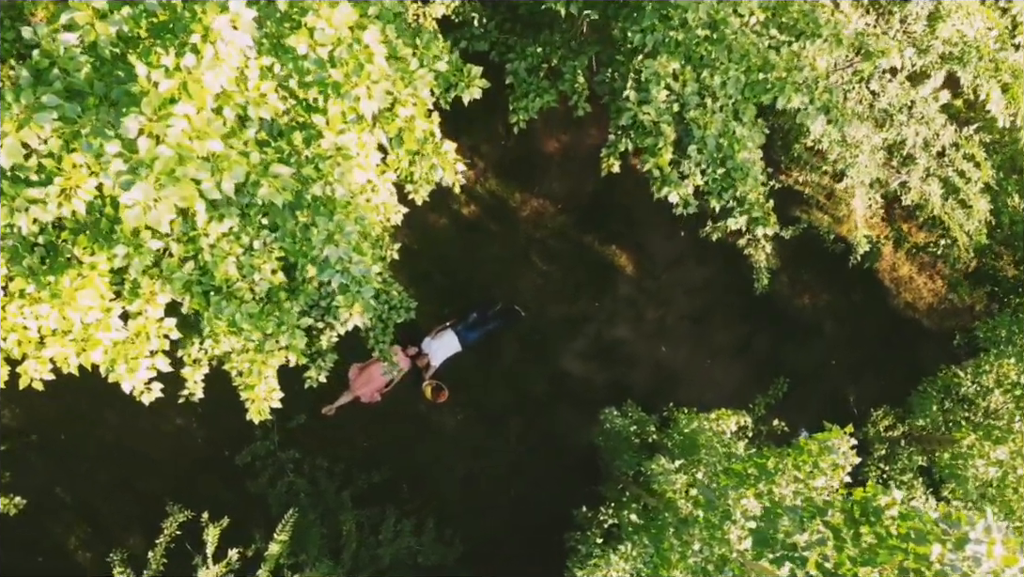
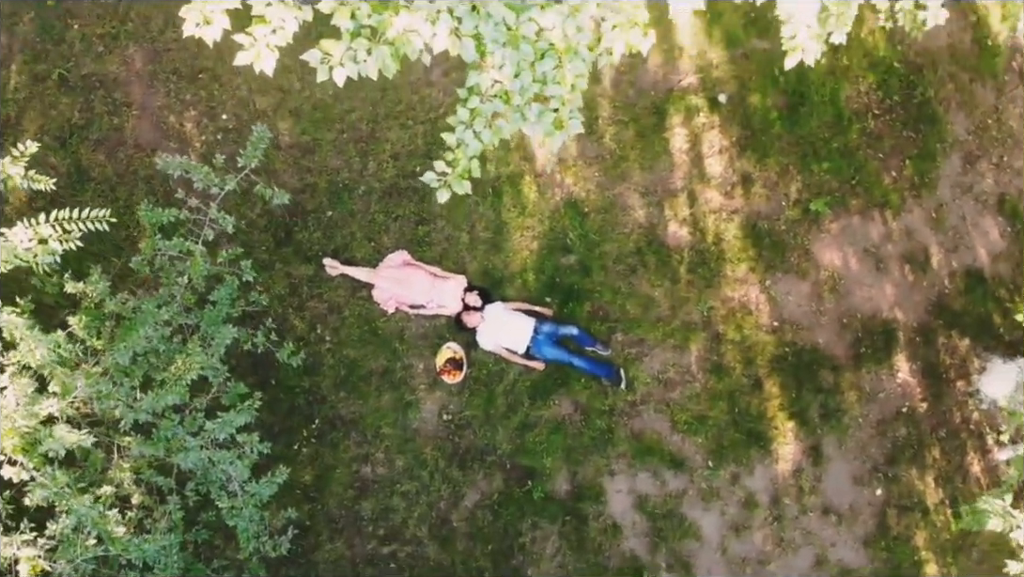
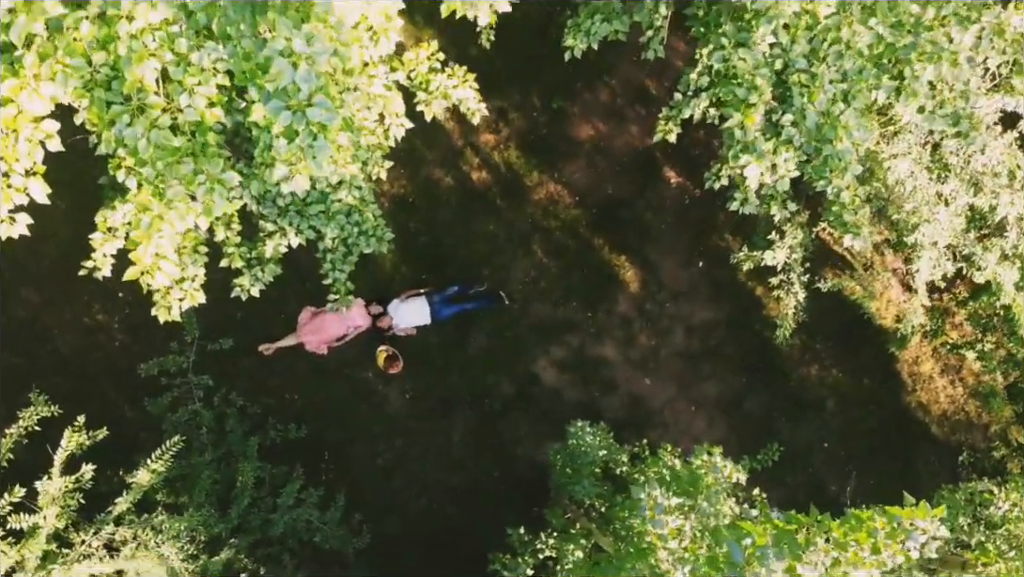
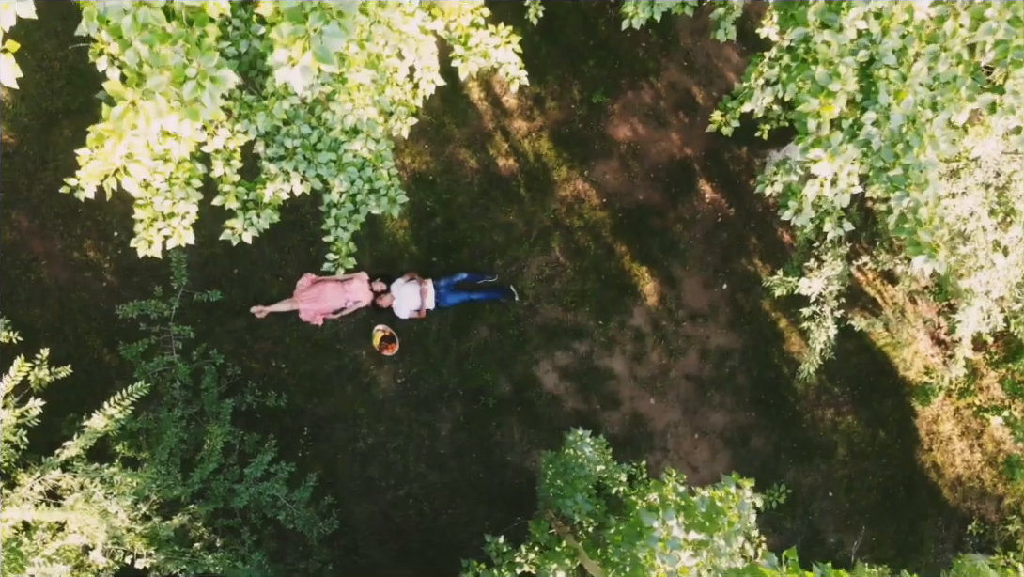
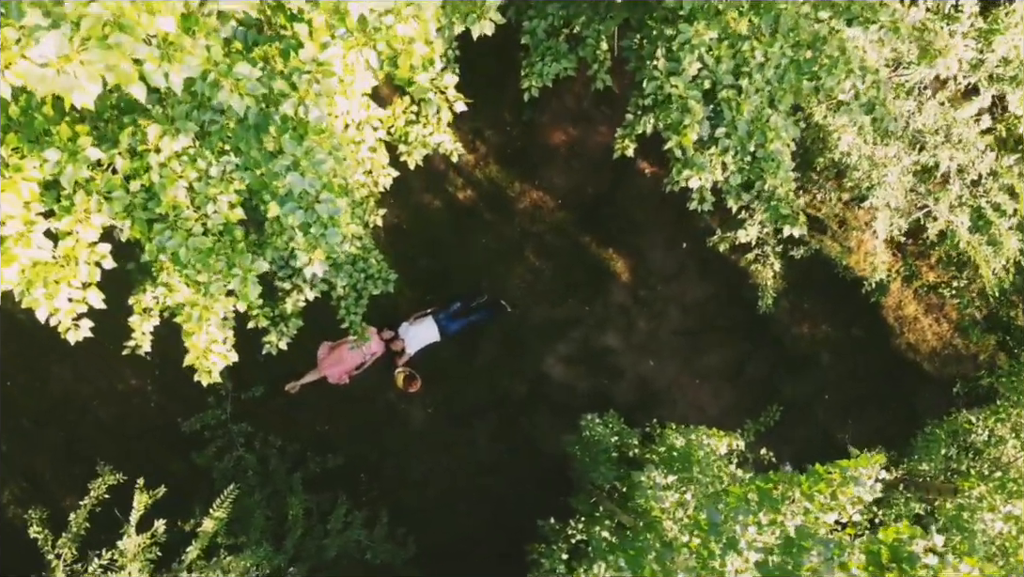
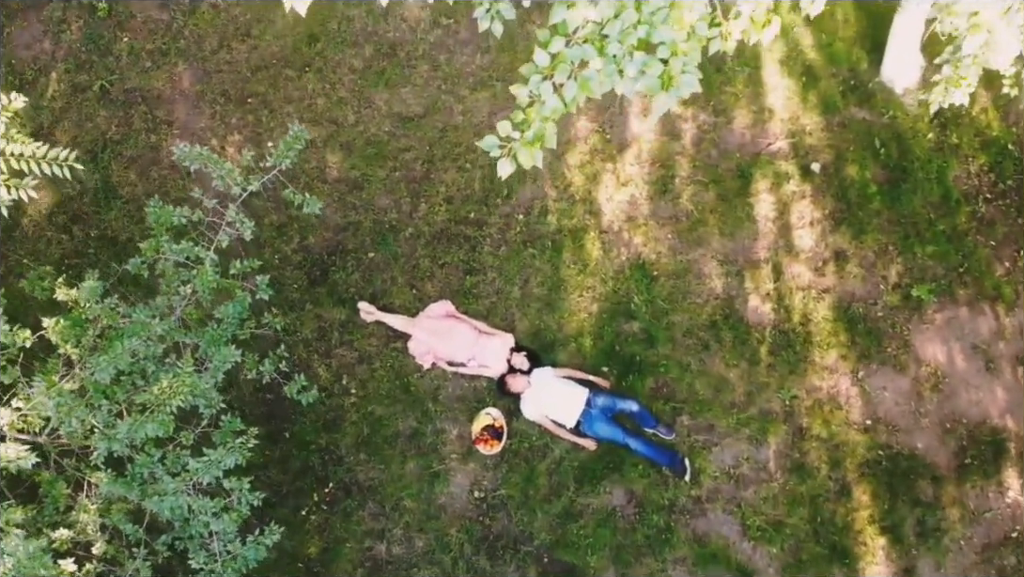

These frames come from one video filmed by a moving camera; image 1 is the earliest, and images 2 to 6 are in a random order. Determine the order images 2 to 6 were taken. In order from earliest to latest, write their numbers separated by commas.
5, 3, 4, 2, 6
